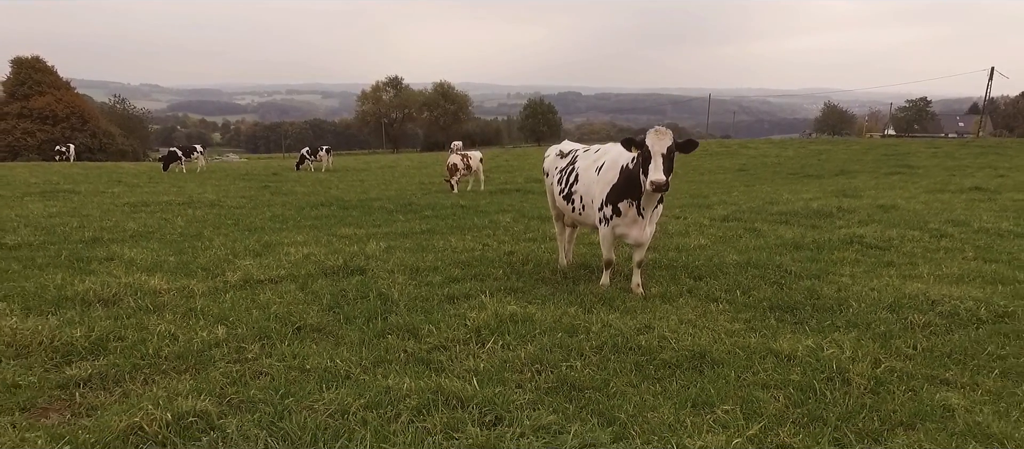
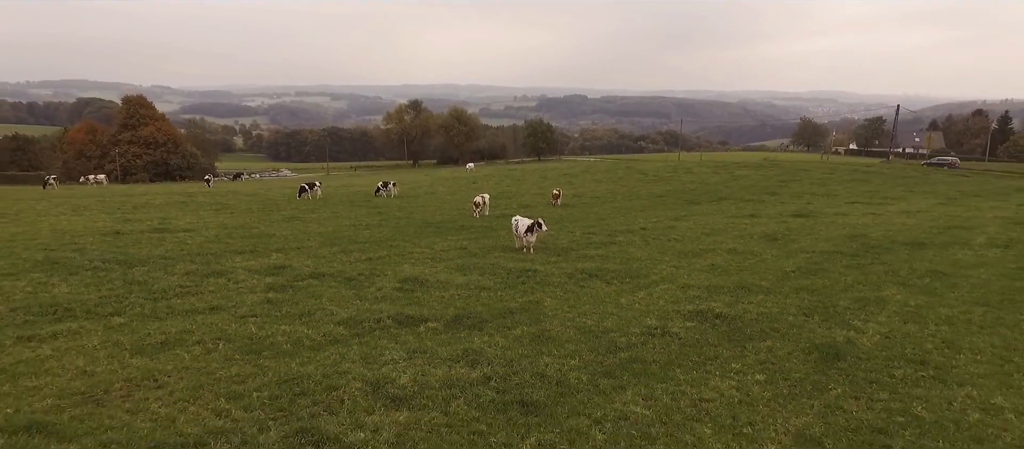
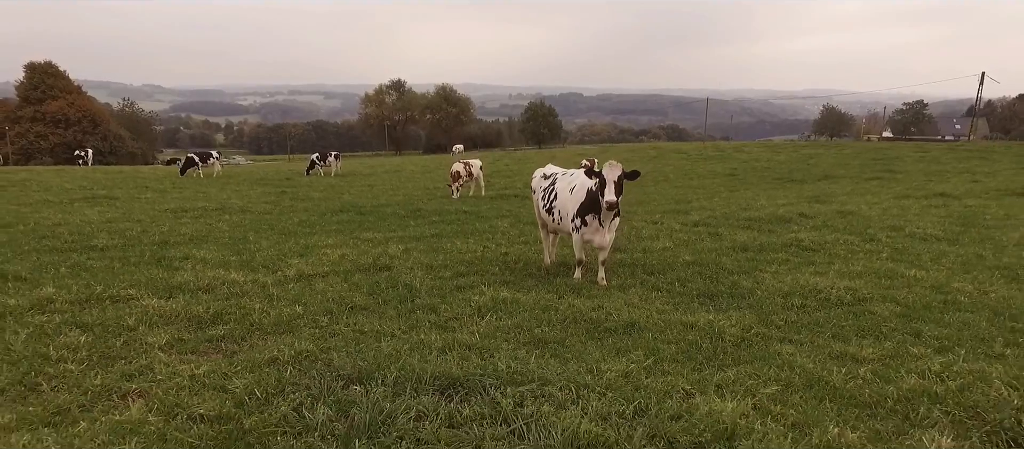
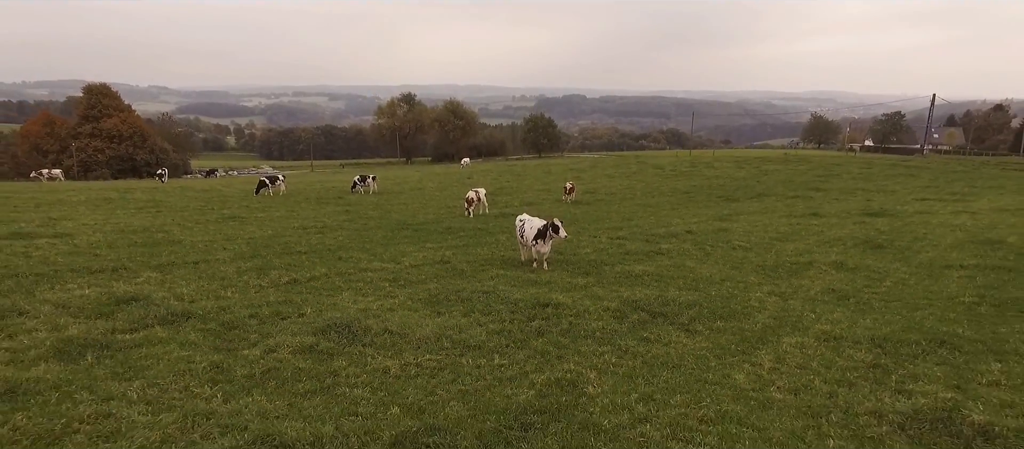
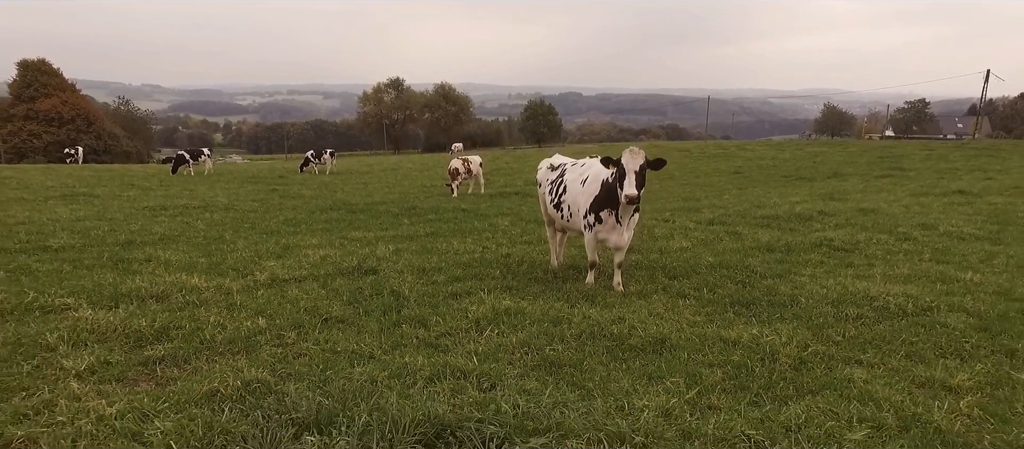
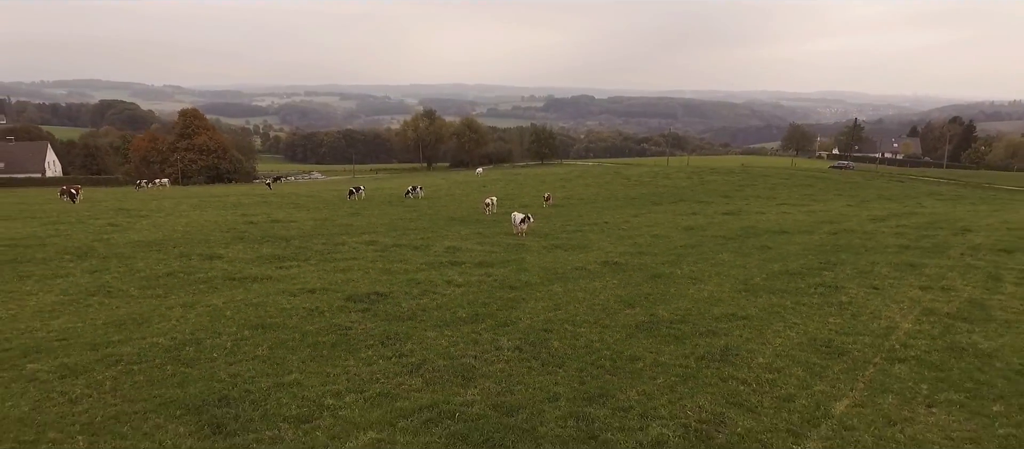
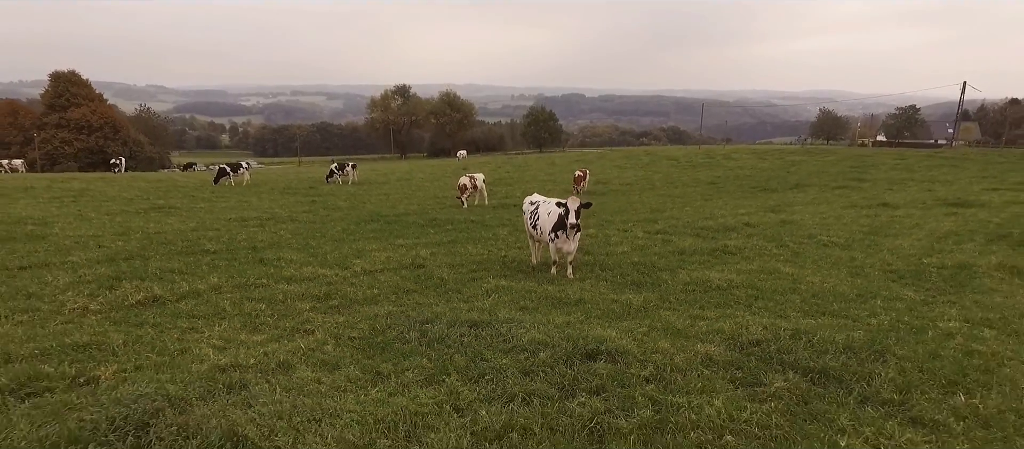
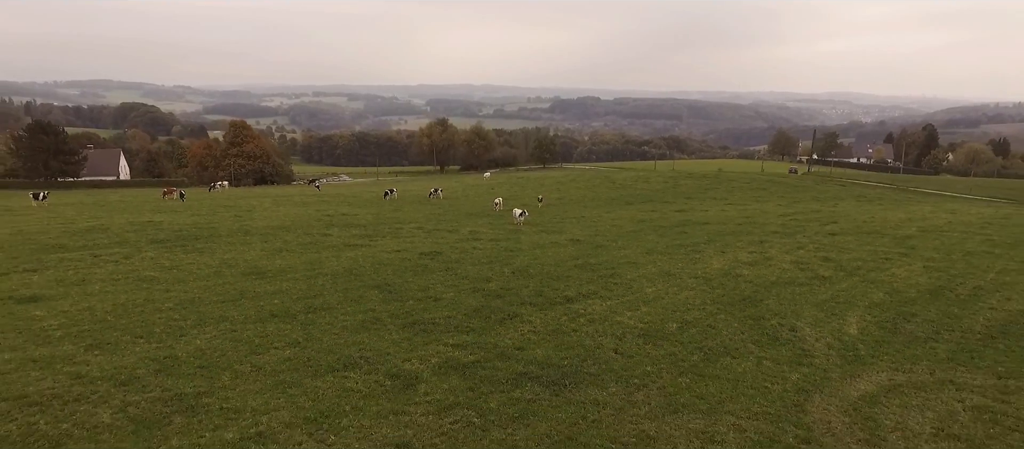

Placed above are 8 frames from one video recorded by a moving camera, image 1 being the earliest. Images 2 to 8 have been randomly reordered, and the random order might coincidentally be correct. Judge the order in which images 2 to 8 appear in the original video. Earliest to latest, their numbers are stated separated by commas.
5, 3, 7, 4, 2, 6, 8
